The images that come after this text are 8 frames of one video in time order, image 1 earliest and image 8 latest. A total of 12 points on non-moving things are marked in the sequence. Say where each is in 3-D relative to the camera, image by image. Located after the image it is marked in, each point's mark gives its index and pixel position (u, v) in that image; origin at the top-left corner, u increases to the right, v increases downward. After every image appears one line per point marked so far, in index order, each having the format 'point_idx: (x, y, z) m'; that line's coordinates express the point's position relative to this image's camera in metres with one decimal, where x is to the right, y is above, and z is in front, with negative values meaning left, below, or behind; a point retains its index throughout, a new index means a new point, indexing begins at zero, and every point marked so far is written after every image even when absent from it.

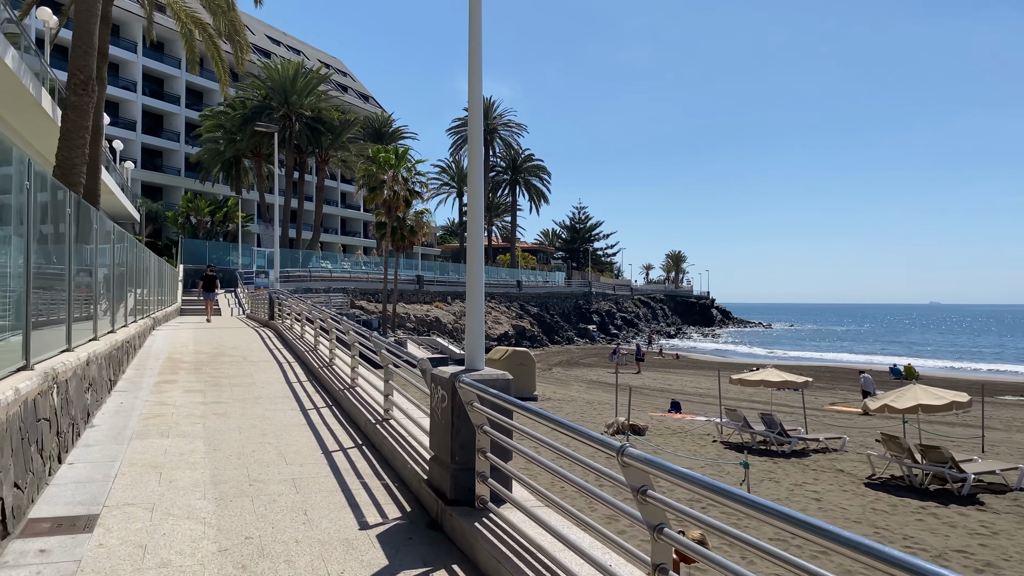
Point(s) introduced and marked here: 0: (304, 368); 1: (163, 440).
0: (-2.6, -1.0, +10.2) m
1: (-2.6, -1.1, +6.1) m
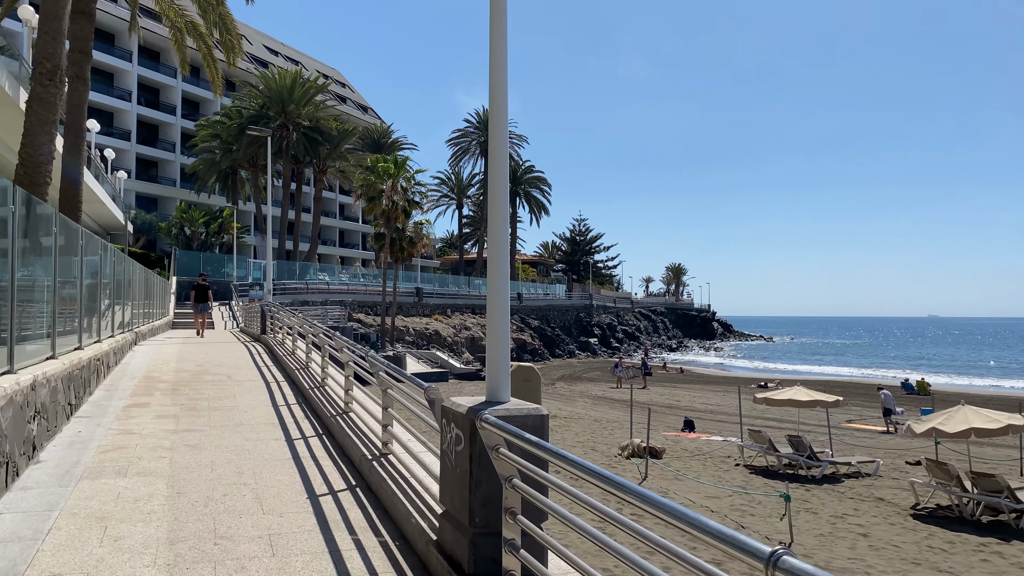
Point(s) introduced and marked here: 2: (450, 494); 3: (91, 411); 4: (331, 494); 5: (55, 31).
0: (-2.5, -1.1, +9.2) m
1: (-2.5, -1.2, +5.2) m
2: (-0.3, -0.9, +3.5) m
3: (-3.8, -1.1, +7.4) m
4: (-1.1, -1.2, +5.0) m
5: (-5.0, +2.8, +9.0) m
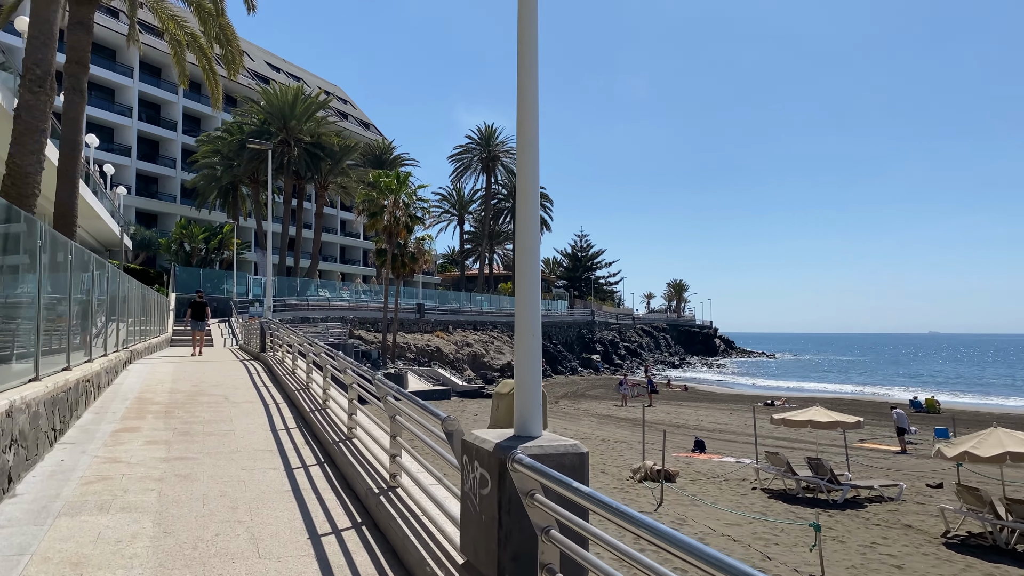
0: (-2.3, -1.3, +8.8) m
1: (-2.3, -1.3, +4.7) m
2: (-0.1, -0.9, +3.0) m
3: (-3.7, -1.3, +7.0) m
4: (-1.0, -1.3, +4.5) m
5: (-4.9, +2.7, +8.6) m
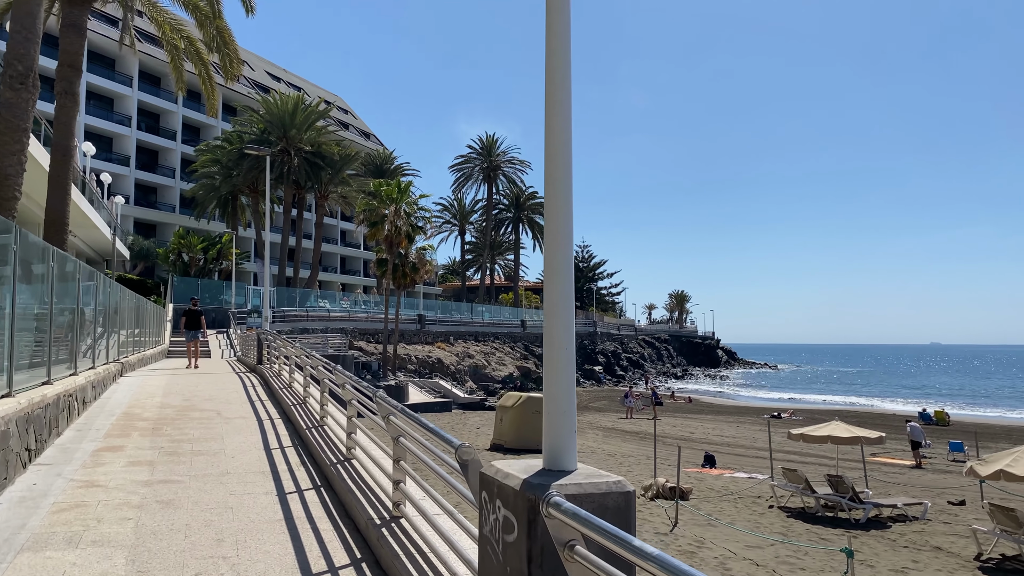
0: (-2.2, -1.4, +8.3) m
1: (-2.3, -1.3, +4.2) m
2: (-0.1, -1.0, +2.5) m
3: (-3.6, -1.3, +6.5) m
4: (-0.9, -1.4, +4.0) m
5: (-4.8, +2.6, +8.2) m
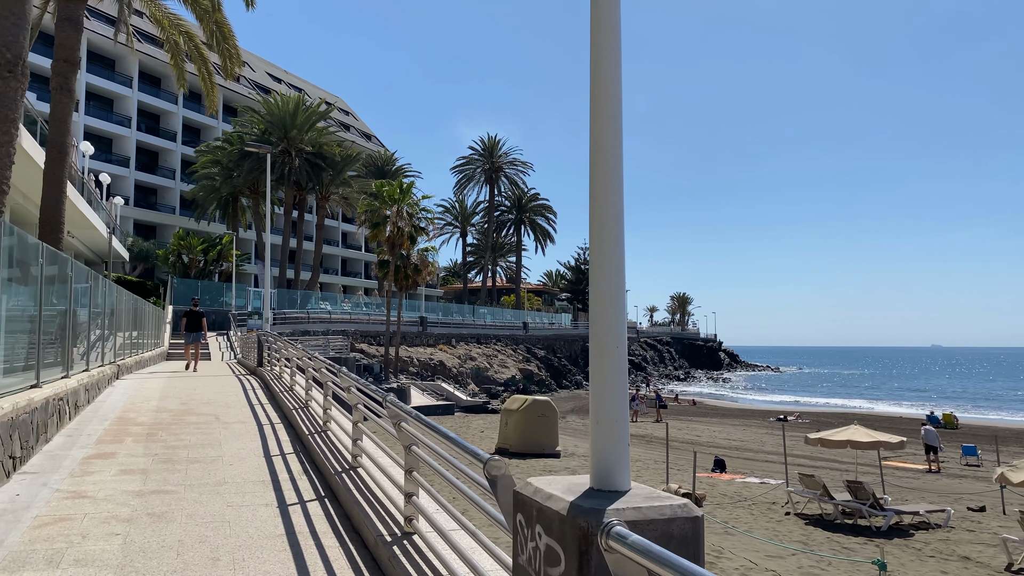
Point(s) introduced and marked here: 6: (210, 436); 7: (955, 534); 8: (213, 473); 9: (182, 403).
0: (-2.1, -1.4, +7.9) m
1: (-2.1, -1.3, +3.8) m
2: (+0.1, -0.9, +2.1) m
3: (-3.5, -1.3, +6.1) m
4: (-0.8, -1.3, +3.6) m
5: (-4.7, +2.6, +7.8) m
6: (-2.8, -1.4, +7.6) m
7: (+5.8, -3.2, +10.8) m
8: (-2.2, -1.4, +6.0) m
9: (-3.9, -1.4, +9.8) m
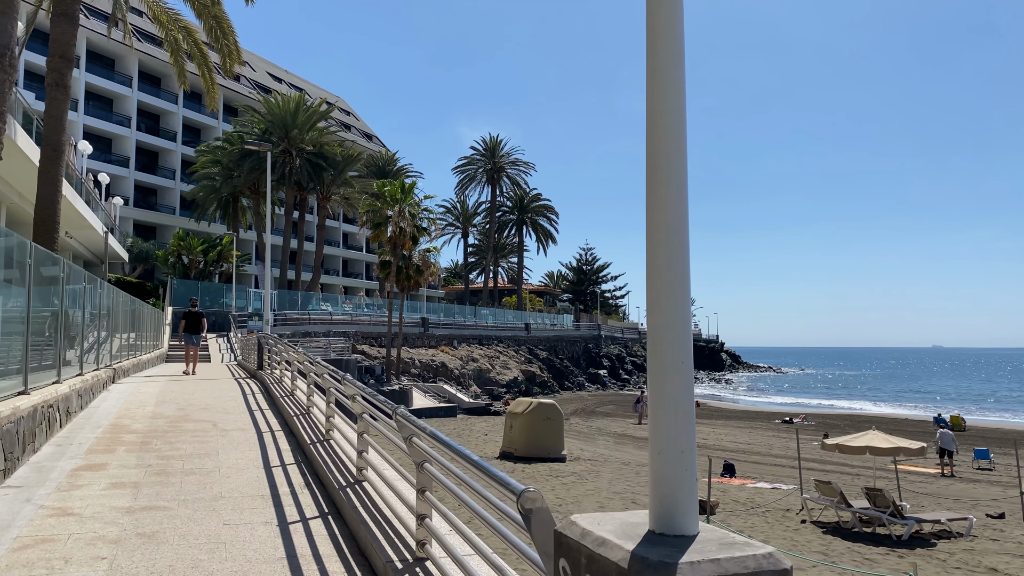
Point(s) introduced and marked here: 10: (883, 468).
0: (-2.0, -1.4, +7.5) m
1: (-2.0, -1.3, +3.4) m
2: (+0.2, -0.9, +1.8) m
3: (-3.4, -1.3, +5.7) m
4: (-0.7, -1.4, +3.2) m
5: (-4.6, +2.6, +7.5) m
6: (-2.7, -1.4, +7.3) m
7: (+5.9, -3.3, +10.4) m
8: (-2.1, -1.4, +5.7) m
9: (-3.8, -1.4, +9.4) m
10: (+8.9, -4.3, +19.7) m
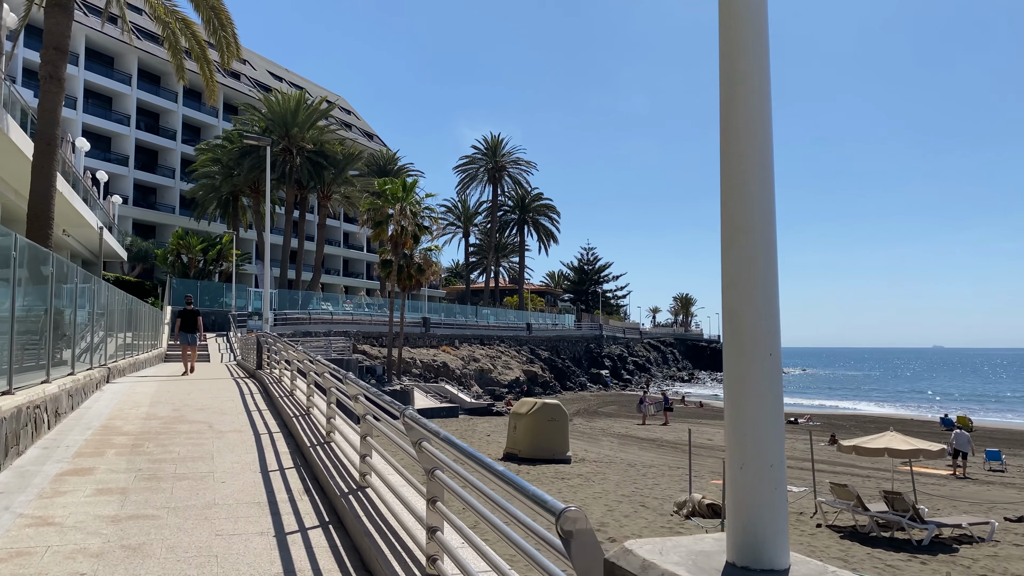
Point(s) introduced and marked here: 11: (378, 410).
0: (-1.9, -1.4, +7.2) m
1: (-2.0, -1.3, +3.1) m
2: (+0.2, -0.9, +1.4) m
3: (-3.3, -1.3, +5.4) m
4: (-0.6, -1.3, +2.9) m
5: (-4.5, +2.6, +7.1) m
6: (-2.6, -1.3, +6.9) m
7: (+6.0, -3.2, +10.1) m
8: (-2.0, -1.3, +5.3) m
9: (-3.7, -1.3, +9.1) m
10: (+9.0, -4.3, +19.3) m
11: (-0.8, -0.8, +5.0) m
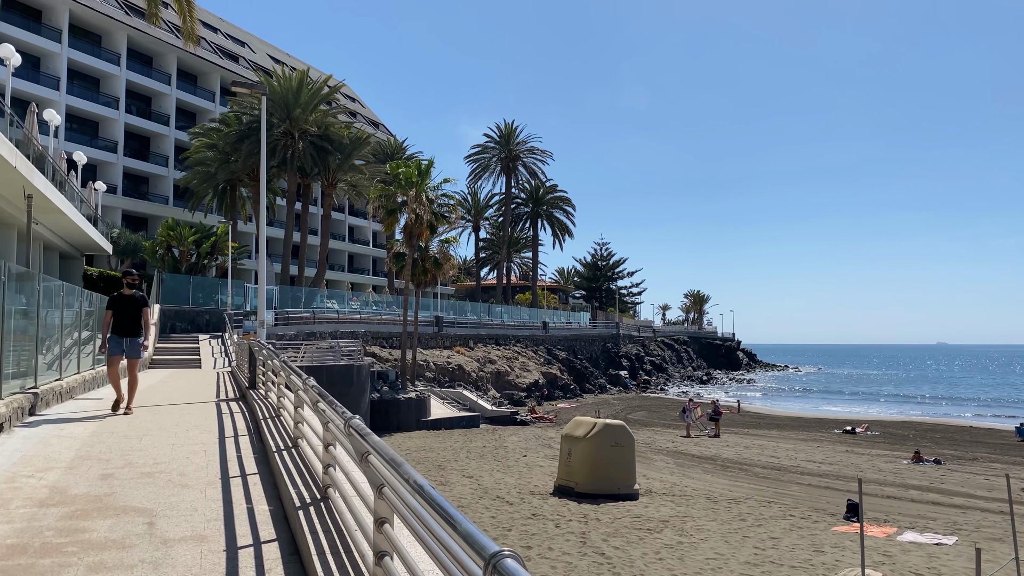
0: (-1.0, -1.3, +3.6) m
1: (-1.0, -1.2, -0.5) m
2: (+1.2, -0.8, -2.1) m
3: (-2.3, -1.2, +1.8) m
4: (+0.4, -1.3, -0.7) m
5: (-3.5, +2.7, +3.5) m
6: (-1.6, -1.3, +3.4) m
7: (+7.0, -3.1, +6.5) m
8: (-1.0, -1.3, +1.8) m
9: (-2.8, -1.3, +5.5) m
10: (+10.0, -4.2, +15.7) m
11: (+0.2, -0.7, +1.5) m
